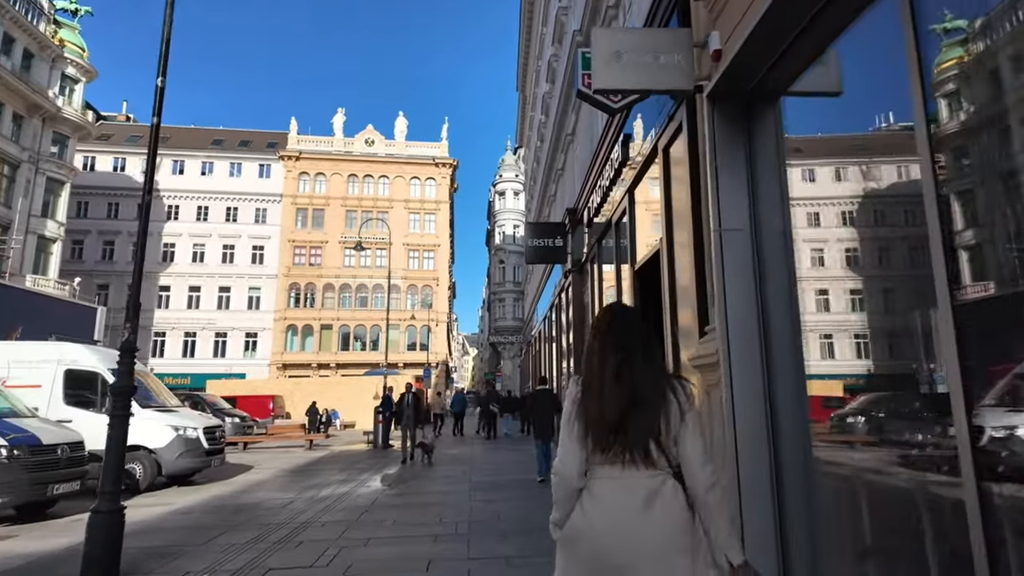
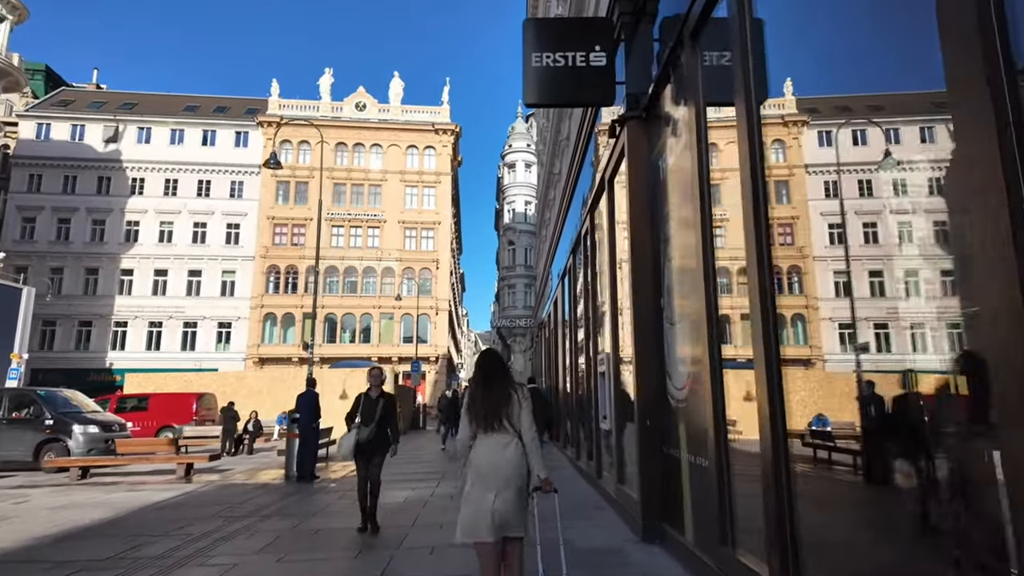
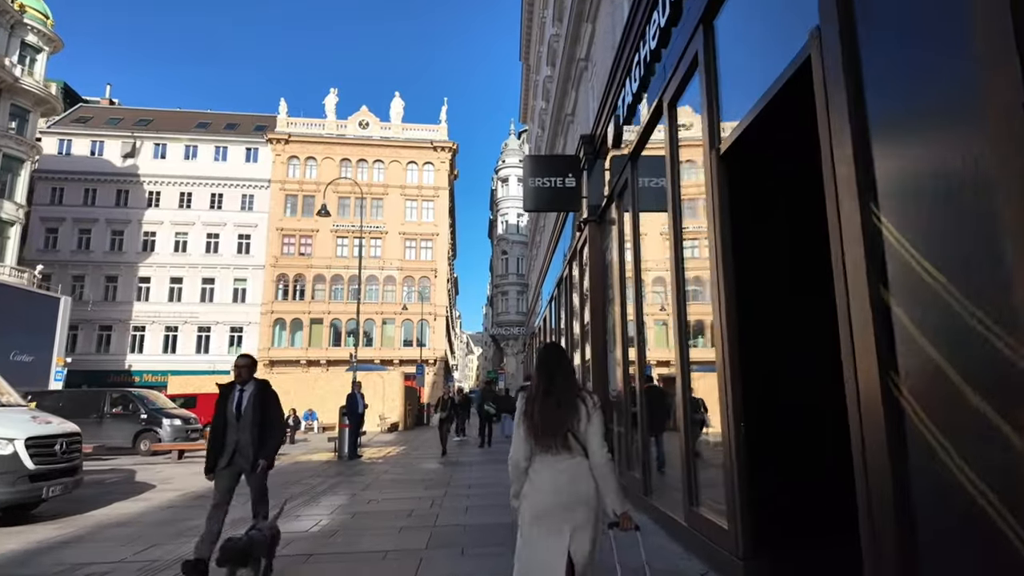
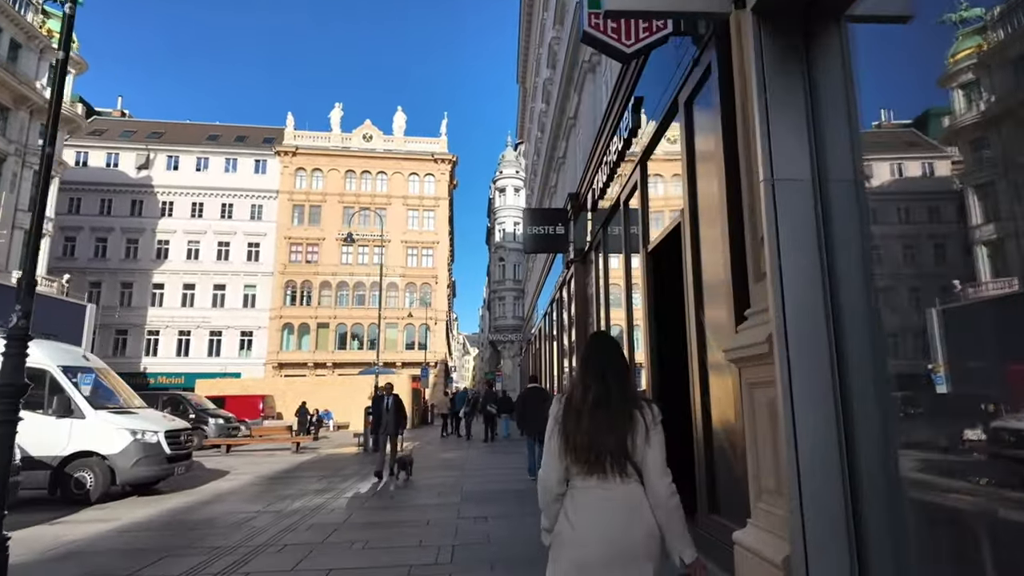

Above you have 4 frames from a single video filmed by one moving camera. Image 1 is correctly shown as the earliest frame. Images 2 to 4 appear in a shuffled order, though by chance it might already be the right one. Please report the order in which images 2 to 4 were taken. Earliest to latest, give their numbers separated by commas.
4, 3, 2
